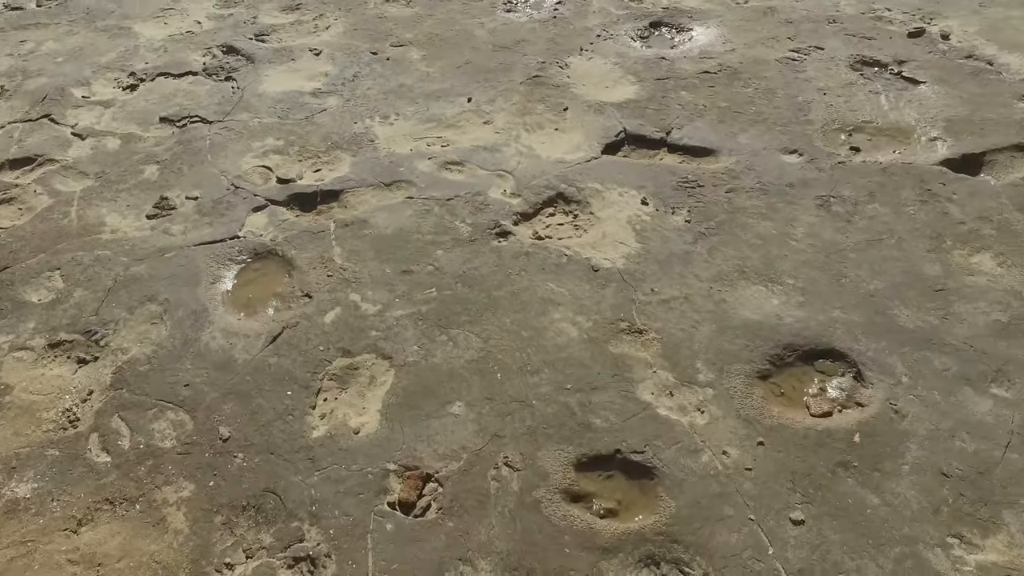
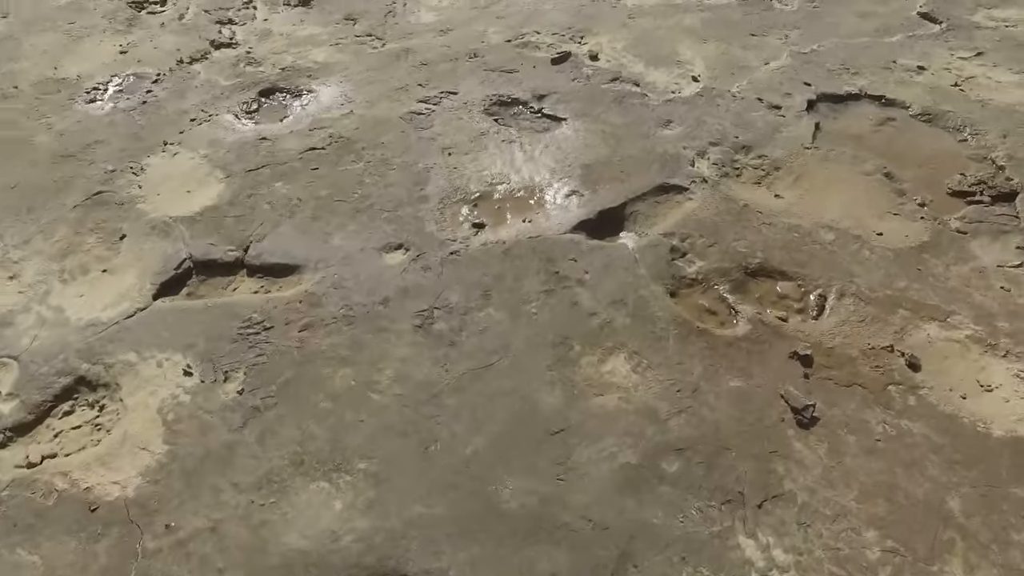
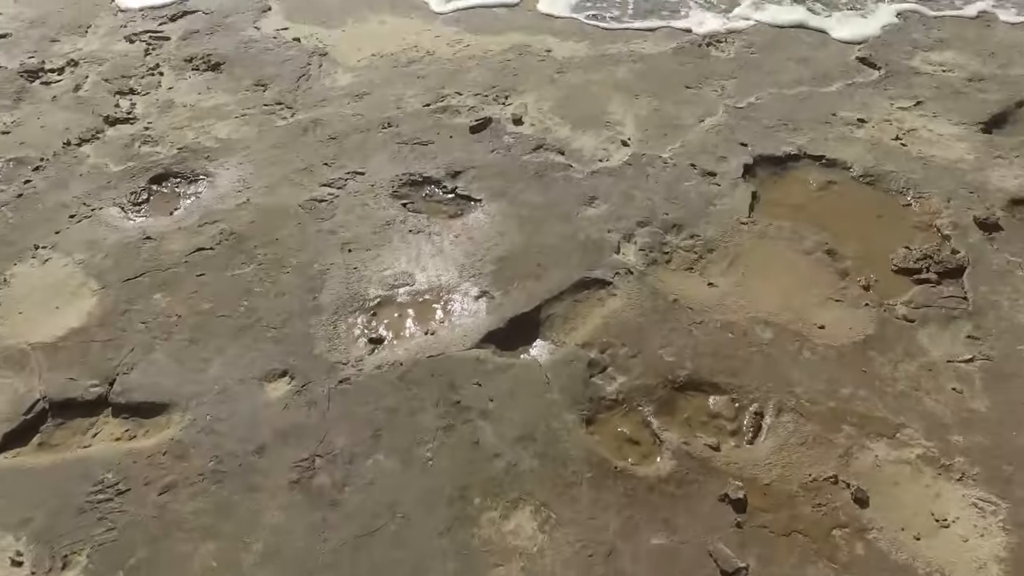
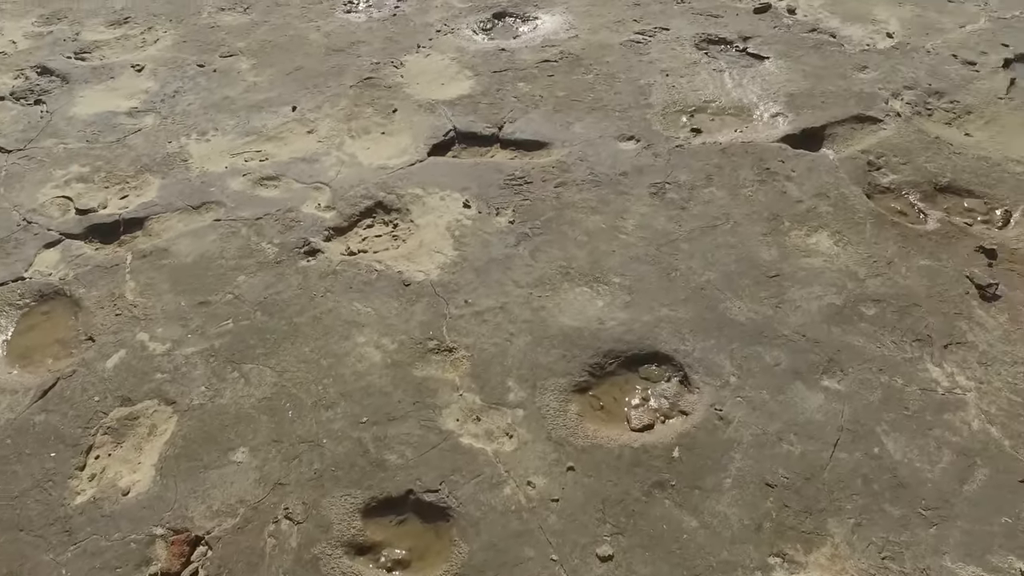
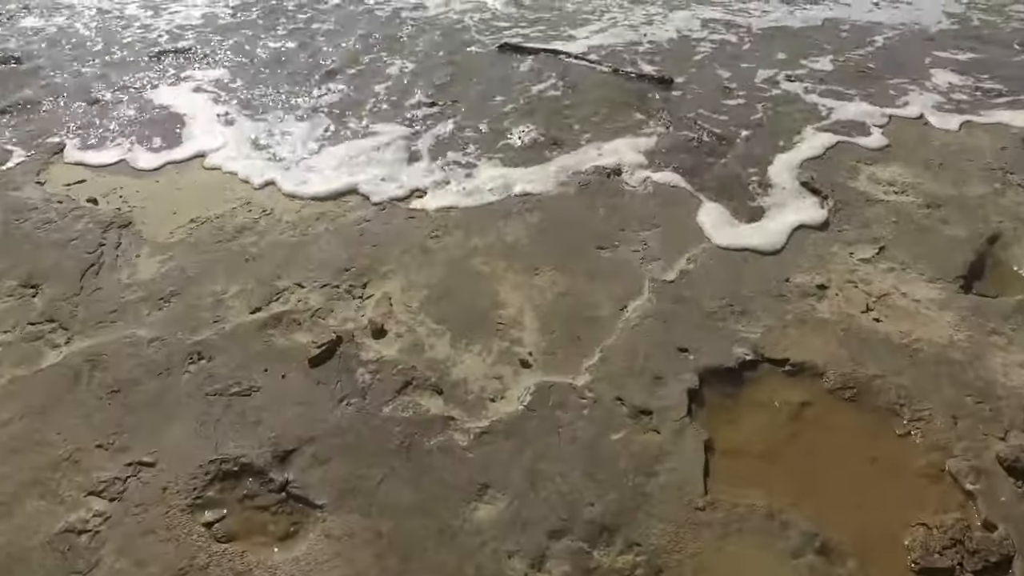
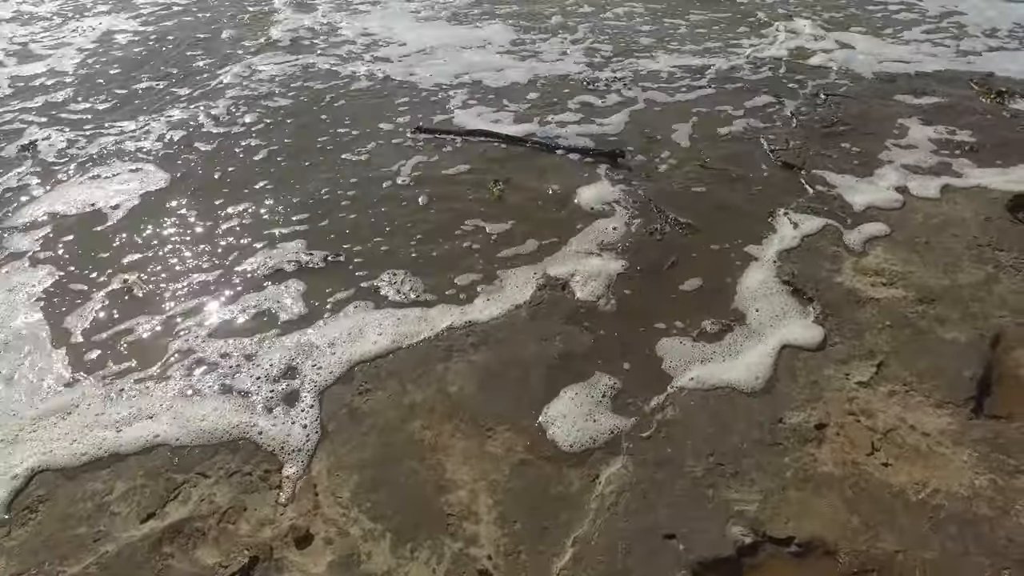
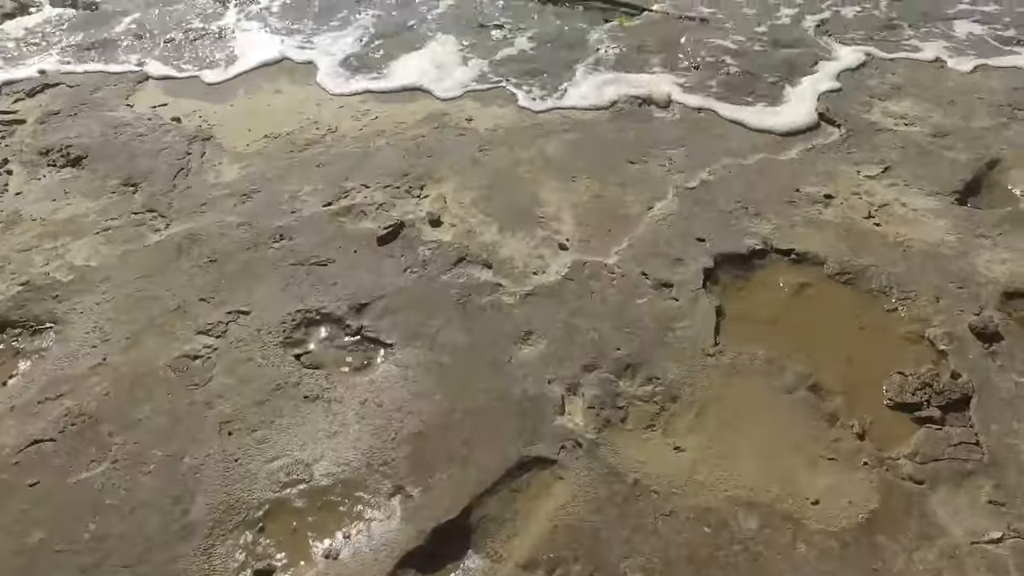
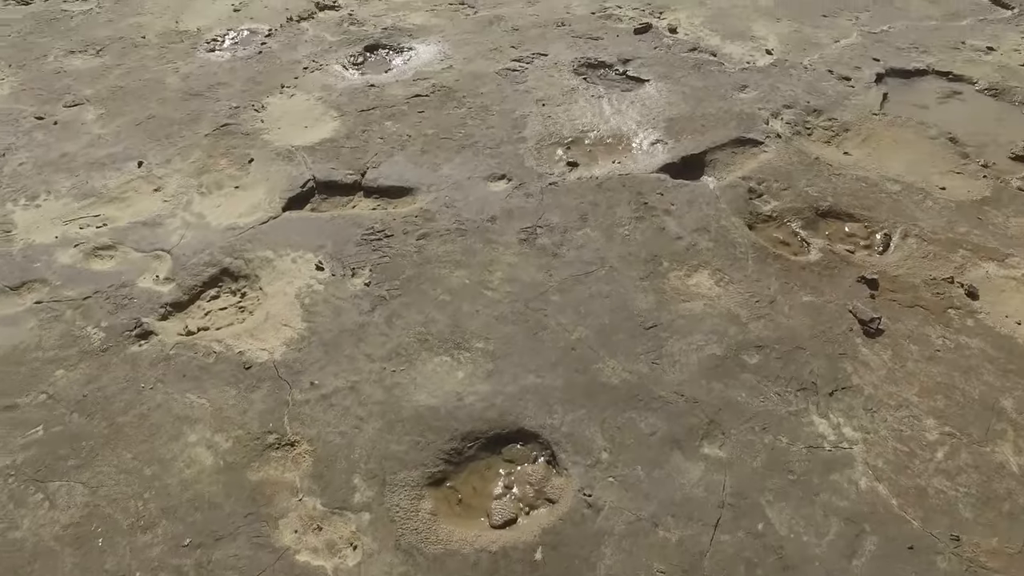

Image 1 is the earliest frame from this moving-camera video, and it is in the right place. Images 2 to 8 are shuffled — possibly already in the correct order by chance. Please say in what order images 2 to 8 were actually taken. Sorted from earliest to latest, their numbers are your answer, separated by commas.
4, 8, 2, 3, 7, 5, 6
